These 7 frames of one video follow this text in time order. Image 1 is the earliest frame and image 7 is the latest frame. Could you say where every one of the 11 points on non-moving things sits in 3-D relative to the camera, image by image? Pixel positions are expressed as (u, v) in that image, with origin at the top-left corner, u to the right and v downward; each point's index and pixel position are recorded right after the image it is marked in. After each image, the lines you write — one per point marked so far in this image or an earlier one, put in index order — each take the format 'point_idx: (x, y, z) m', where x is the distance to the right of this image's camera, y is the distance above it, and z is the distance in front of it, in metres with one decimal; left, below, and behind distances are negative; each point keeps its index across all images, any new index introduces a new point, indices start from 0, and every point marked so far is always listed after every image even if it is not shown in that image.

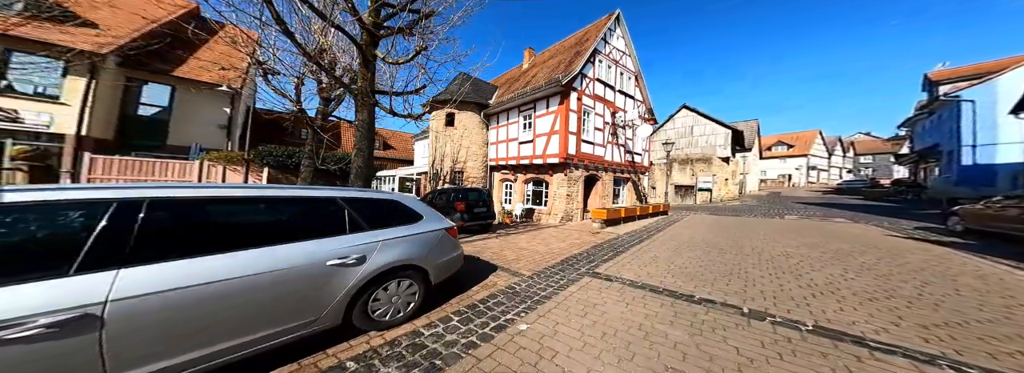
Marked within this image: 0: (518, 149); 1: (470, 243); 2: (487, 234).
0: (+0.2, +2.1, +14.4) m
1: (-0.7, -1.4, +7.5) m
2: (-0.3, -1.5, +8.8) m
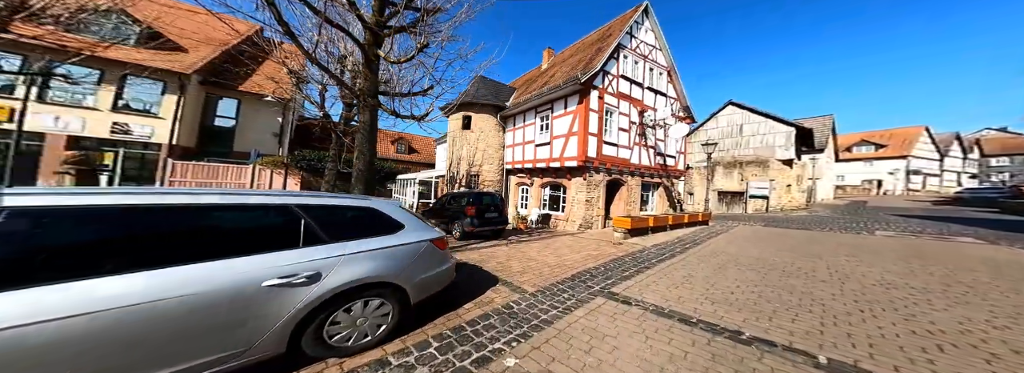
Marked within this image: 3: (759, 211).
0: (+1.2, +1.8, +13.5) m
1: (-0.7, -1.6, +6.7) m
2: (-0.1, -1.7, +7.9) m
3: (+17.5, -1.8, +18.2) m
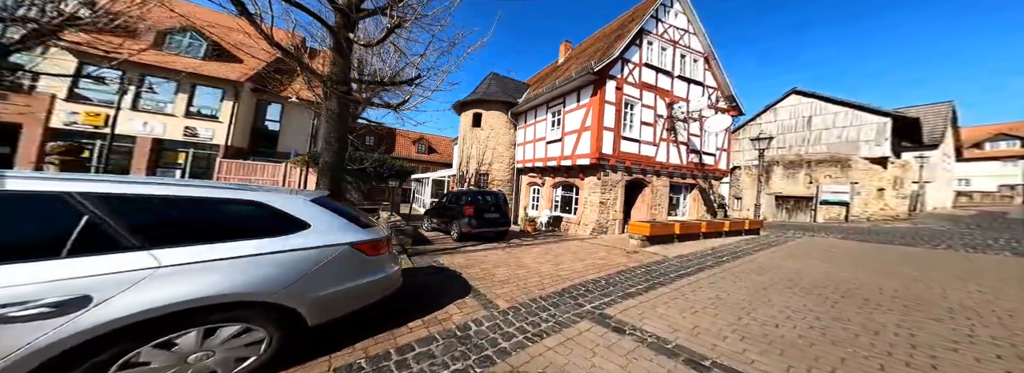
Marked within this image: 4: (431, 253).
0: (+1.7, +1.9, +12.4) m
1: (-1.1, -1.4, +5.8) m
2: (-0.4, -1.6, +7.0) m
3: (+18.5, -2.0, +14.7) m
4: (-1.5, -1.2, +4.8) m
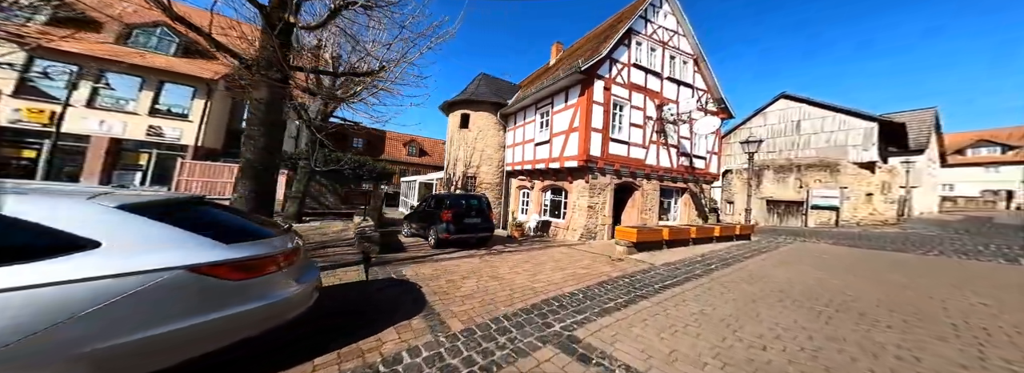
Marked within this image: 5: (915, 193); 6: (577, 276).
0: (+1.1, +1.7, +12.1) m
1: (-1.6, -1.5, +5.5) m
2: (-0.9, -1.7, +6.6) m
3: (+17.8, -2.2, +14.6) m
4: (-1.9, -1.3, +4.5) m
5: (+30.5, -0.5, +19.5) m
6: (+1.3, -1.7, +4.9) m
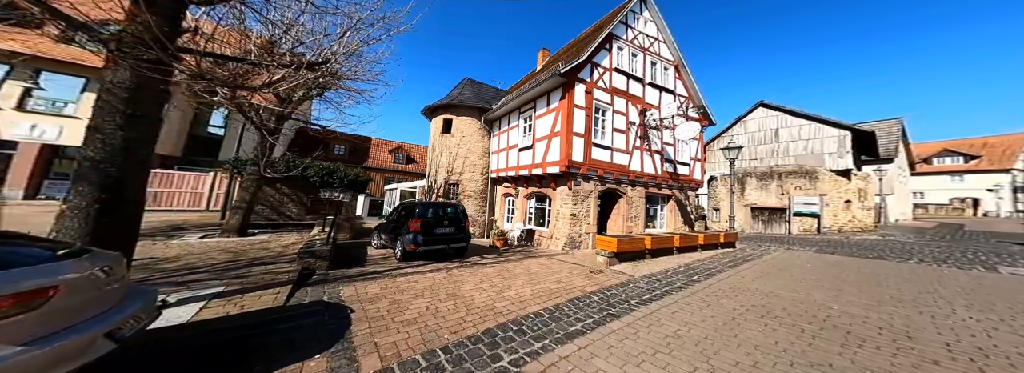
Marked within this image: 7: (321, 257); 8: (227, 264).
0: (+0.3, +1.3, +11.8) m
1: (-2.2, -1.7, +5.0) m
2: (-1.5, -1.9, +6.2) m
3: (+17.0, -2.6, +14.7) m
4: (-2.5, -1.4, +4.0) m
5: (+29.5, -1.1, +20.0) m
6: (+0.7, -1.9, +4.5) m
7: (-2.8, -1.1, +3.9) m
8: (-3.7, -1.0, +3.4) m
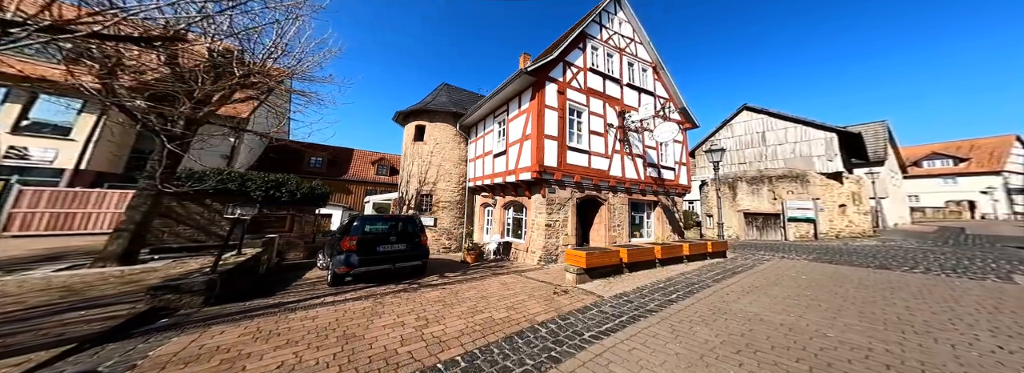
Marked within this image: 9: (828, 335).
0: (-0.8, +0.9, +11.1) m
1: (-3.2, -1.9, +4.2) m
2: (-2.5, -2.1, +5.4) m
3: (+15.9, -2.8, +14.0) m
4: (-3.5, -1.6, +3.2) m
5: (+28.3, -1.2, +19.4) m
6: (-0.3, -2.0, +3.7) m
7: (-3.8, -1.3, +3.1) m
8: (-4.7, -1.2, +2.5) m
9: (+4.0, -1.9, +3.2) m
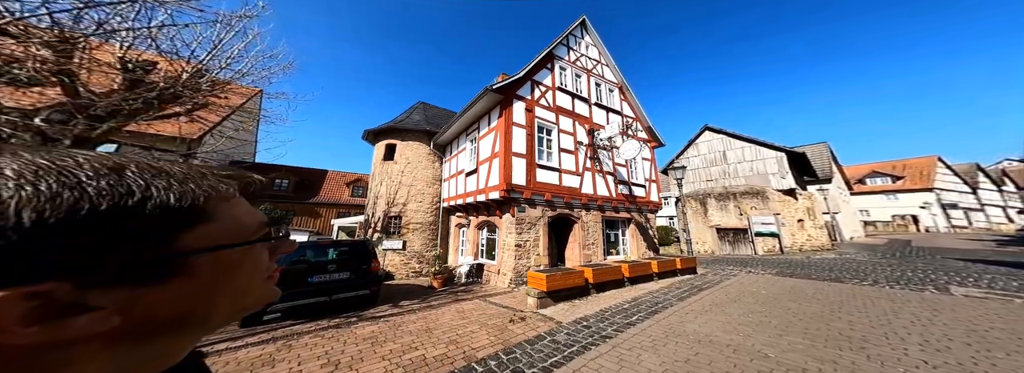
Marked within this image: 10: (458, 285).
0: (-2.1, +0.1, +10.8) m
1: (-4.1, -2.2, +3.5) m
2: (-3.5, -2.5, +4.7) m
3: (+14.5, -3.6, +14.3) m
4: (-4.3, -1.8, +2.5) m
5: (+26.6, -2.2, +20.5) m
6: (-1.2, -2.2, +3.2) m
7: (-4.7, -1.5, +2.5) m
8: (-5.5, -1.4, +1.9) m
9: (+3.1, -2.0, +3.0) m
10: (-2.1, -3.7, +9.6) m
